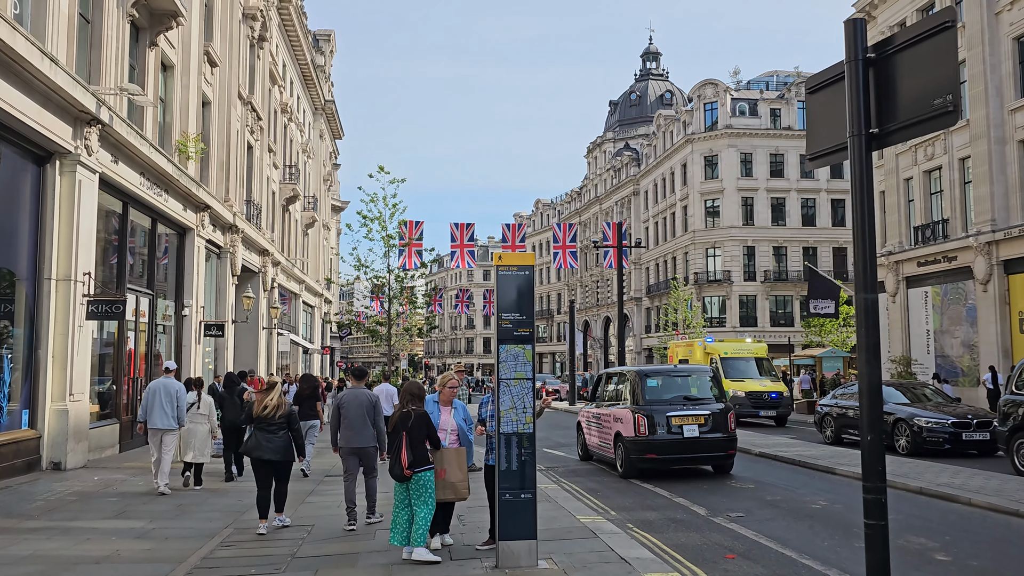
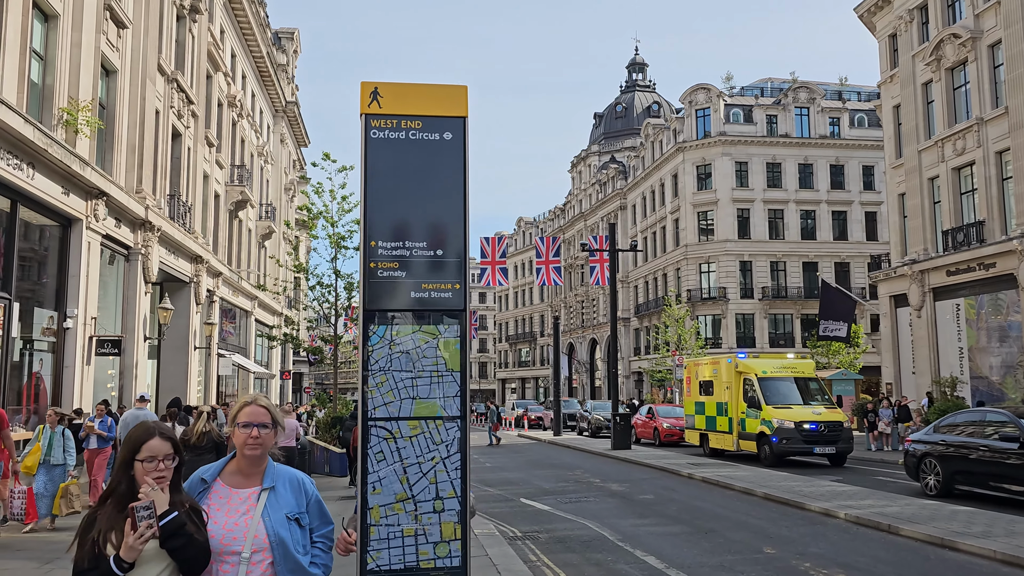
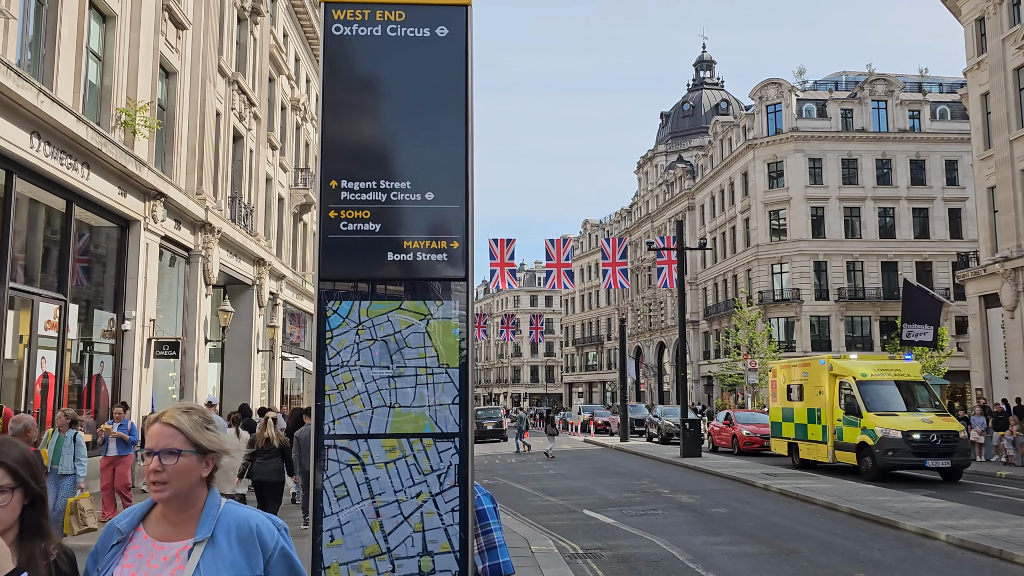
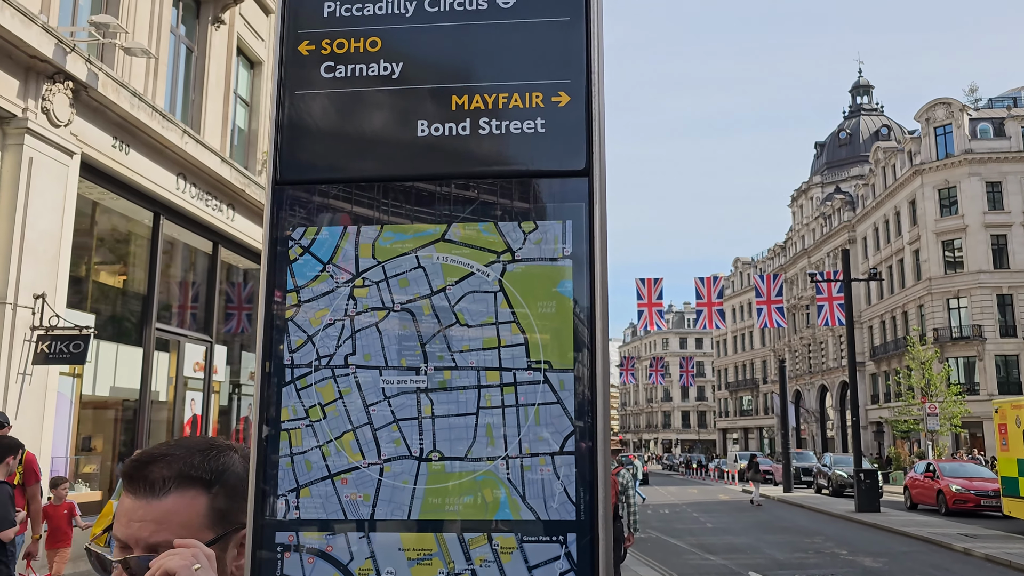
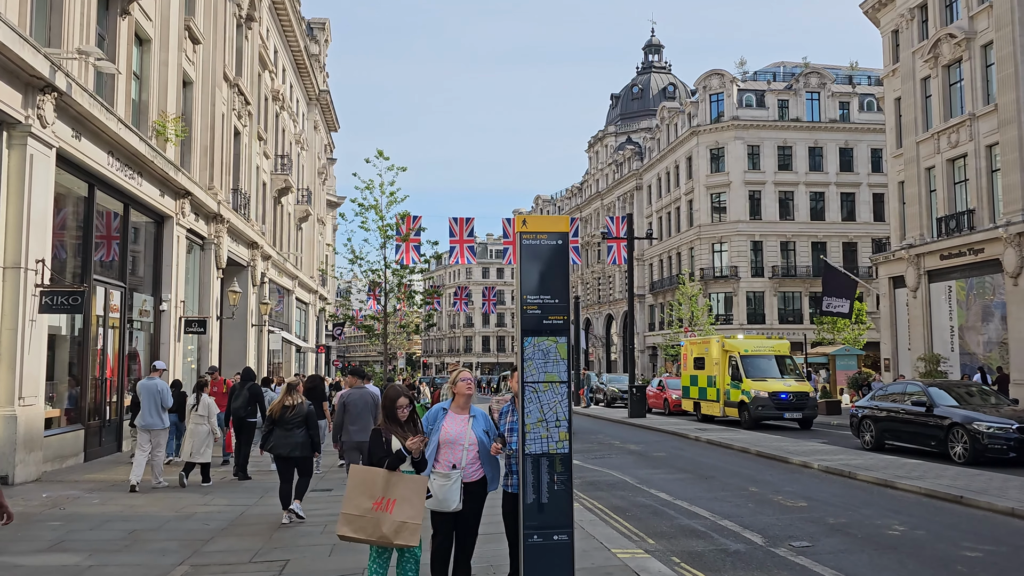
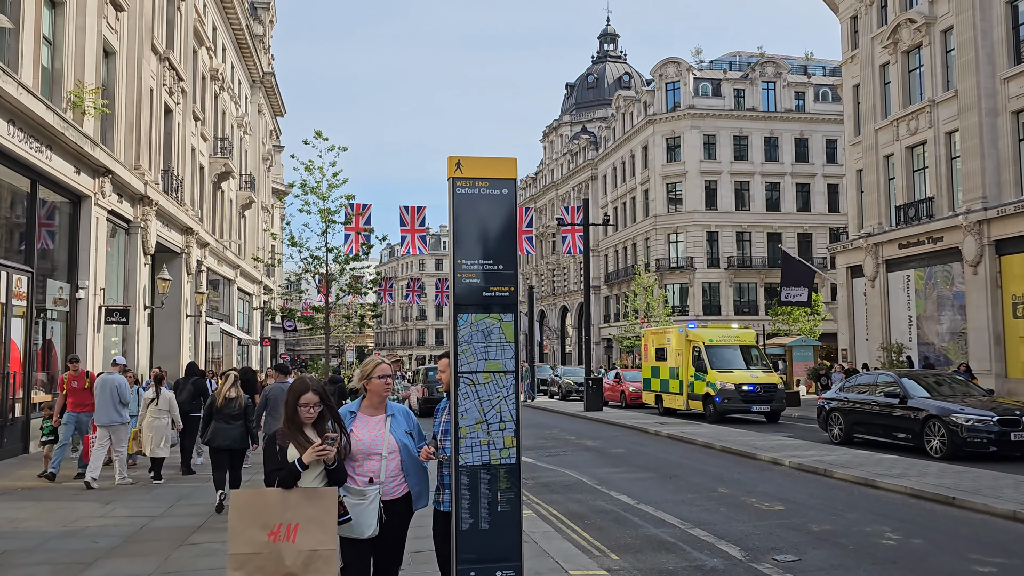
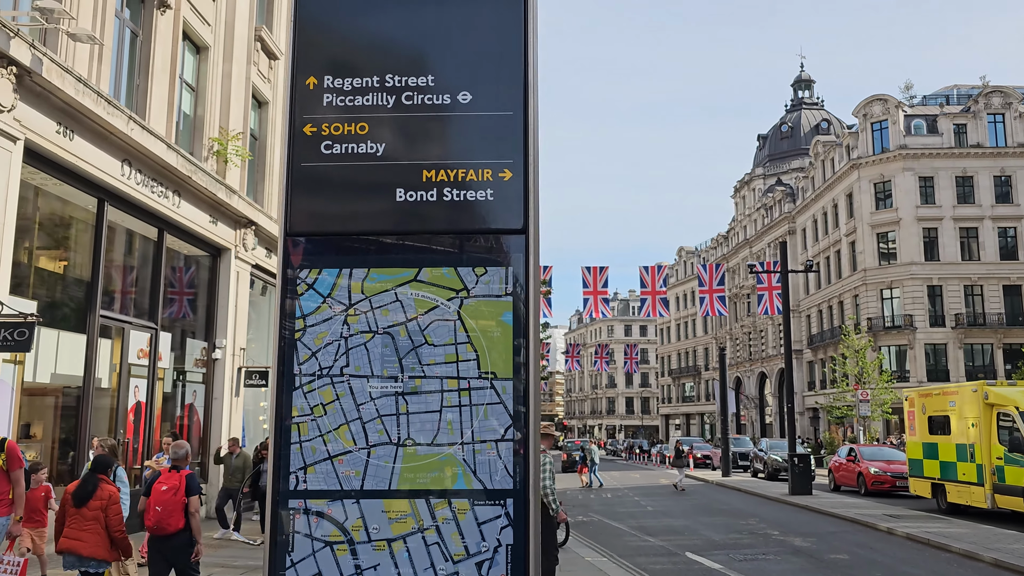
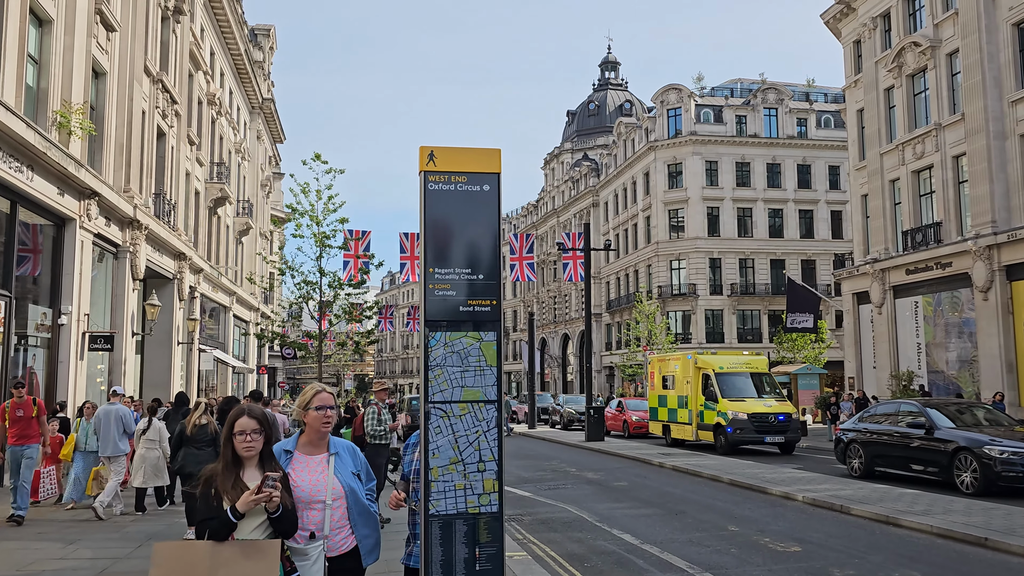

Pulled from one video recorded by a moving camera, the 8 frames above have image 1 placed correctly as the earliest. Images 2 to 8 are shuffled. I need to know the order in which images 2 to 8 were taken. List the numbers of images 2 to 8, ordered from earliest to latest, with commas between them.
5, 6, 8, 2, 3, 7, 4
